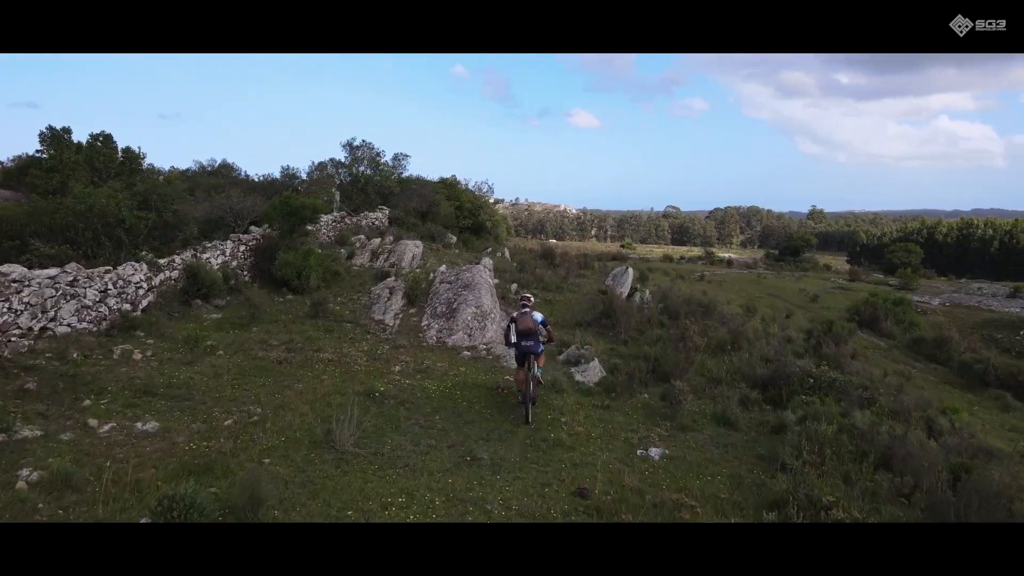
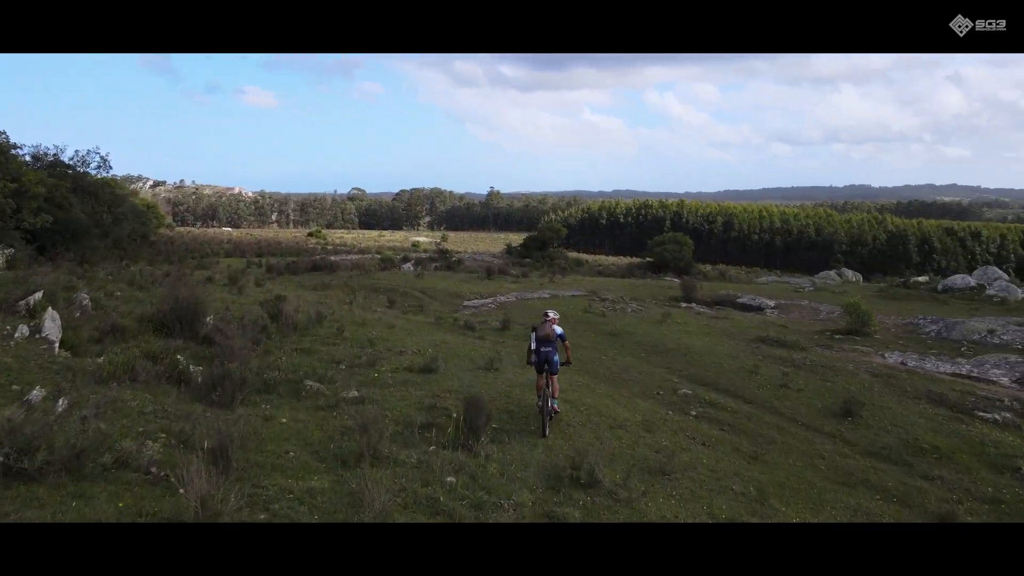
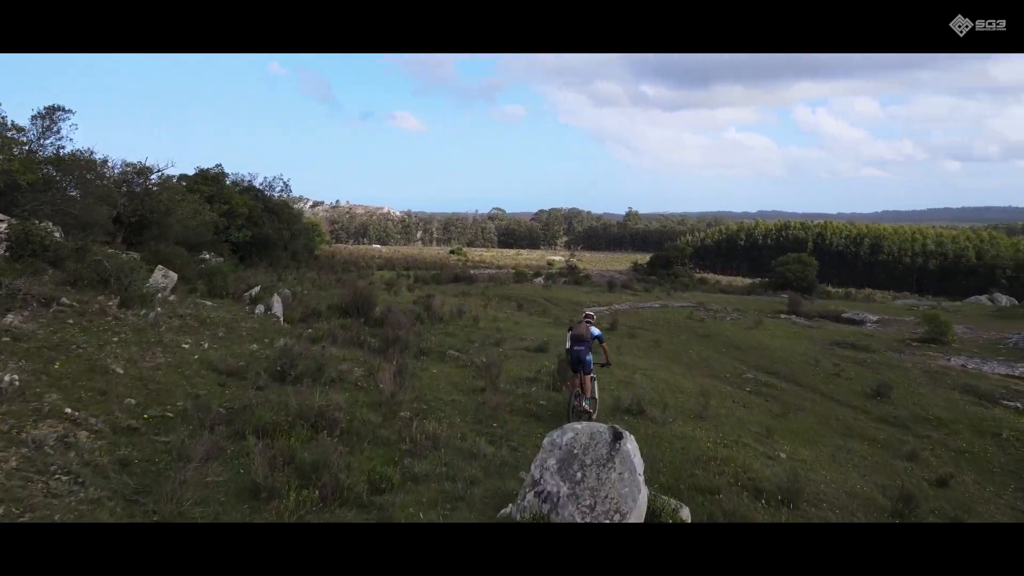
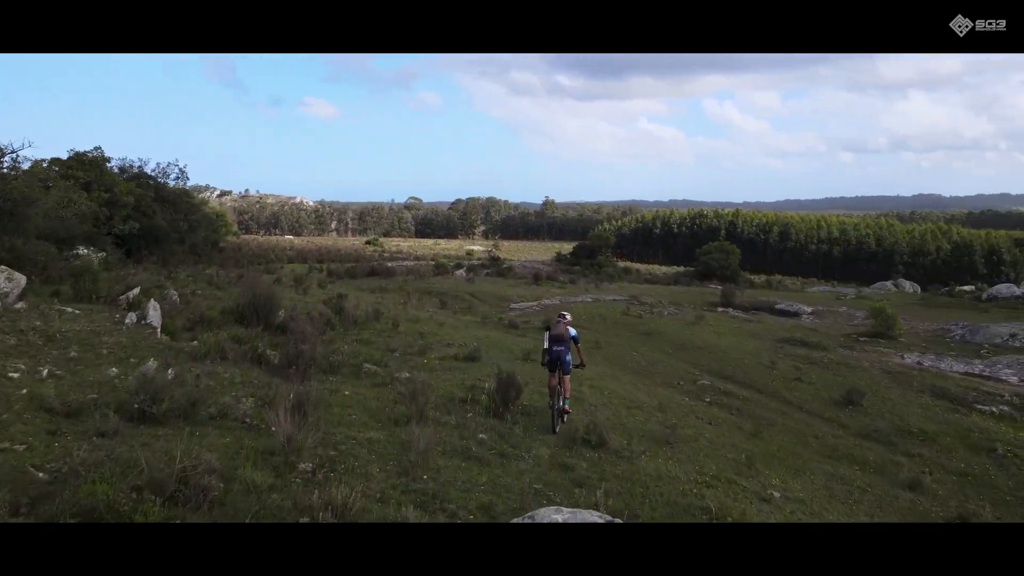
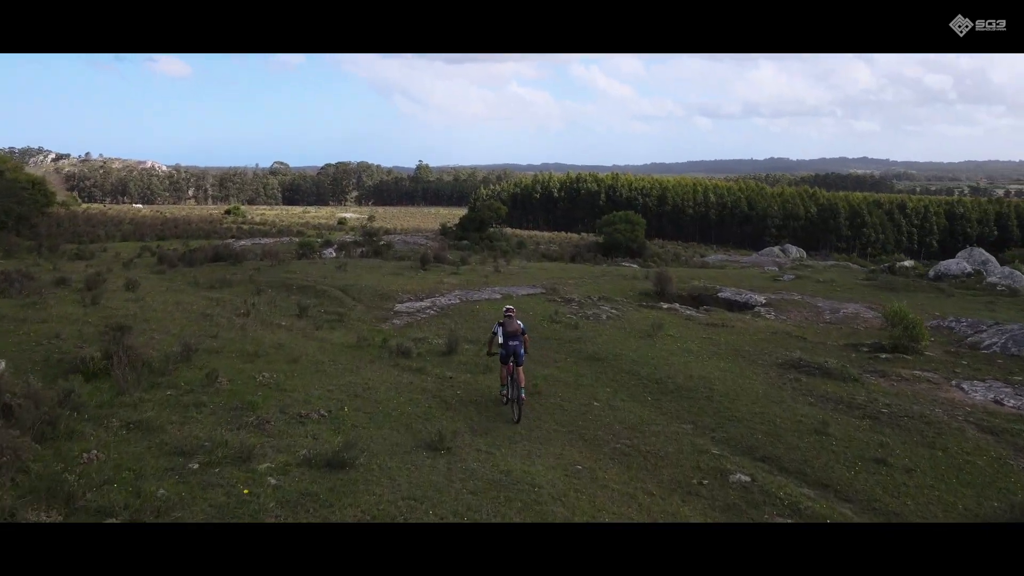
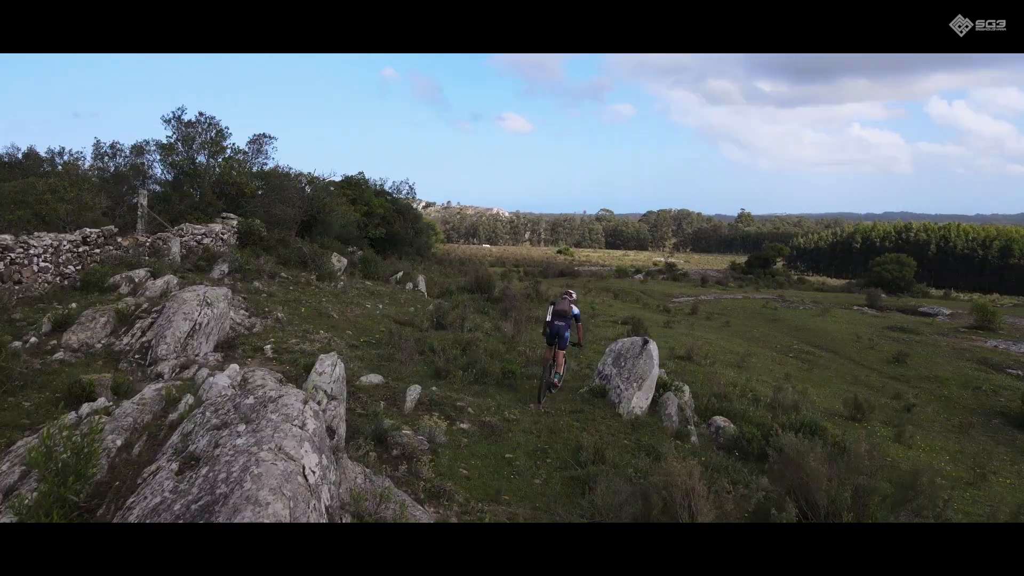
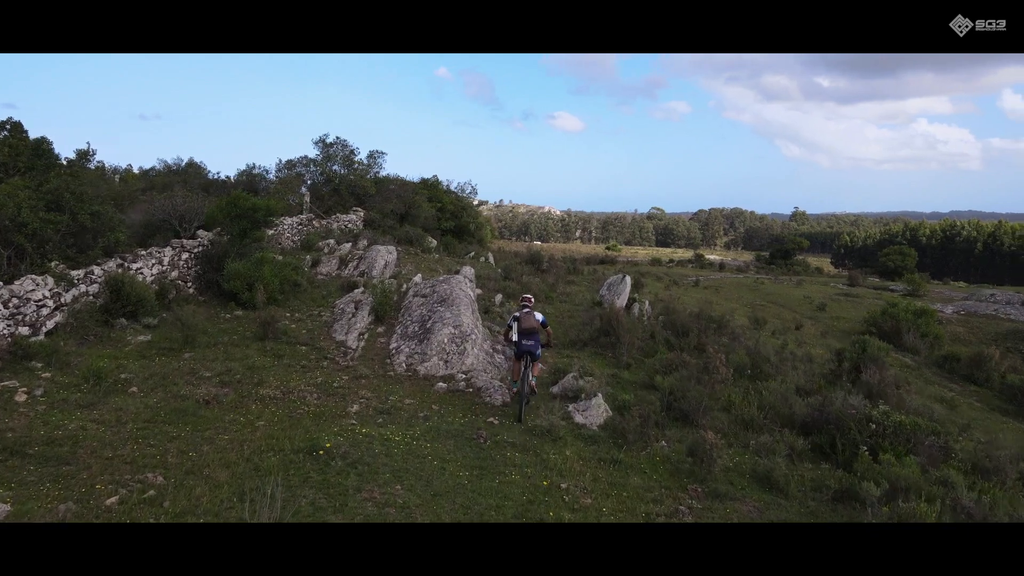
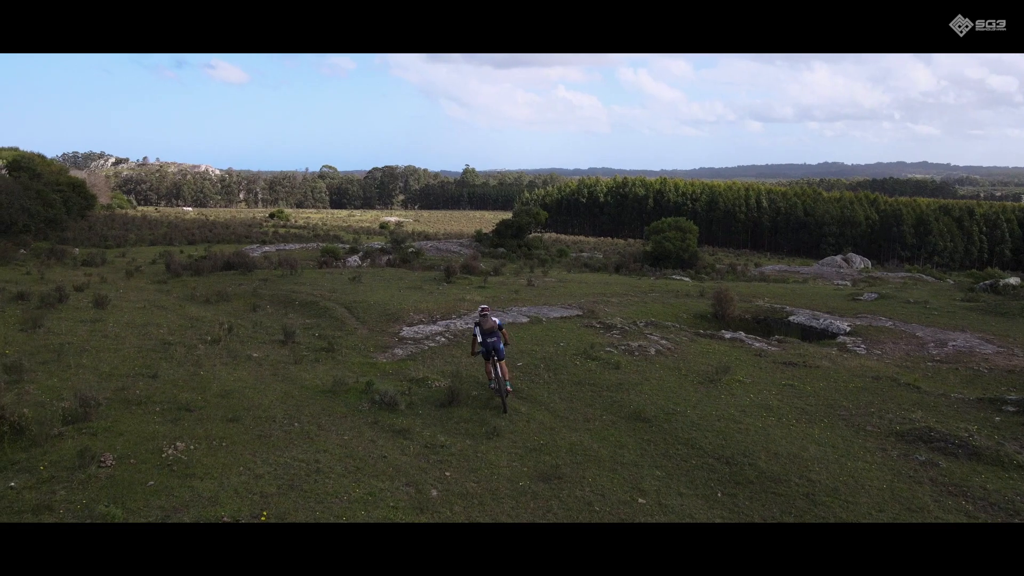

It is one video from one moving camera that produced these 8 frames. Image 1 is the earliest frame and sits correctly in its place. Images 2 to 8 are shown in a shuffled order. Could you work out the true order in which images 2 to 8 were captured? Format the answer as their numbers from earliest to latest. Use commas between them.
7, 6, 3, 4, 2, 5, 8
